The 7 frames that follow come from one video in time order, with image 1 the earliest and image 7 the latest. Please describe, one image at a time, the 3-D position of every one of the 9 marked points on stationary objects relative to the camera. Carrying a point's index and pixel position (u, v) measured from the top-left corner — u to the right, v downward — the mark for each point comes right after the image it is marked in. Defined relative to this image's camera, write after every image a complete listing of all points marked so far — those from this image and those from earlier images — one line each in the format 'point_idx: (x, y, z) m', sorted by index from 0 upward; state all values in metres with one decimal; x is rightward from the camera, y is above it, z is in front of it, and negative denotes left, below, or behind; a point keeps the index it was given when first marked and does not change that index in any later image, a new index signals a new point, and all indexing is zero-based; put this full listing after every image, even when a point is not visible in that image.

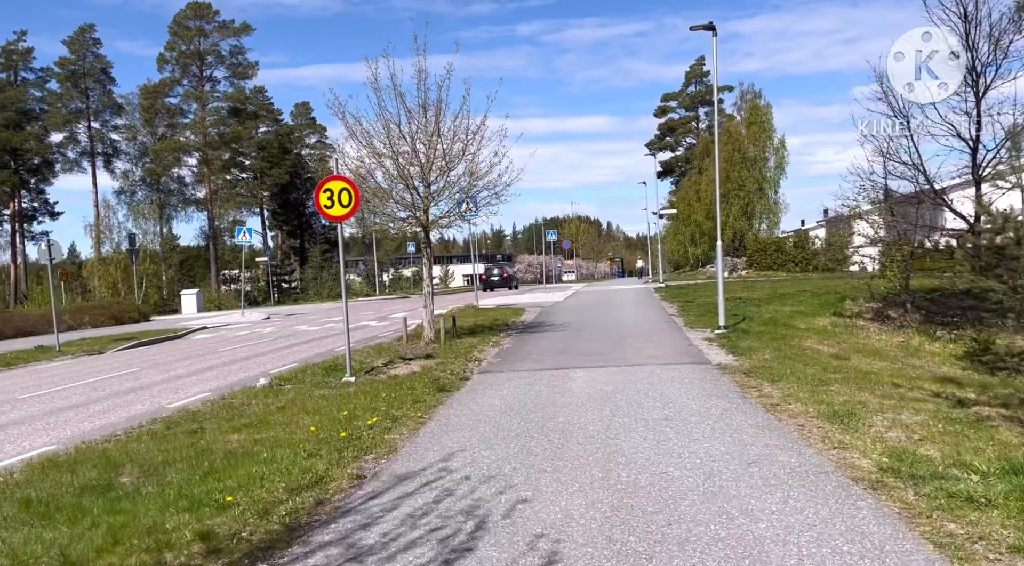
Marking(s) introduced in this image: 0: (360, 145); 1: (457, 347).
0: (-2.8, +2.5, +16.8) m
1: (-1.0, -1.1, +16.1) m
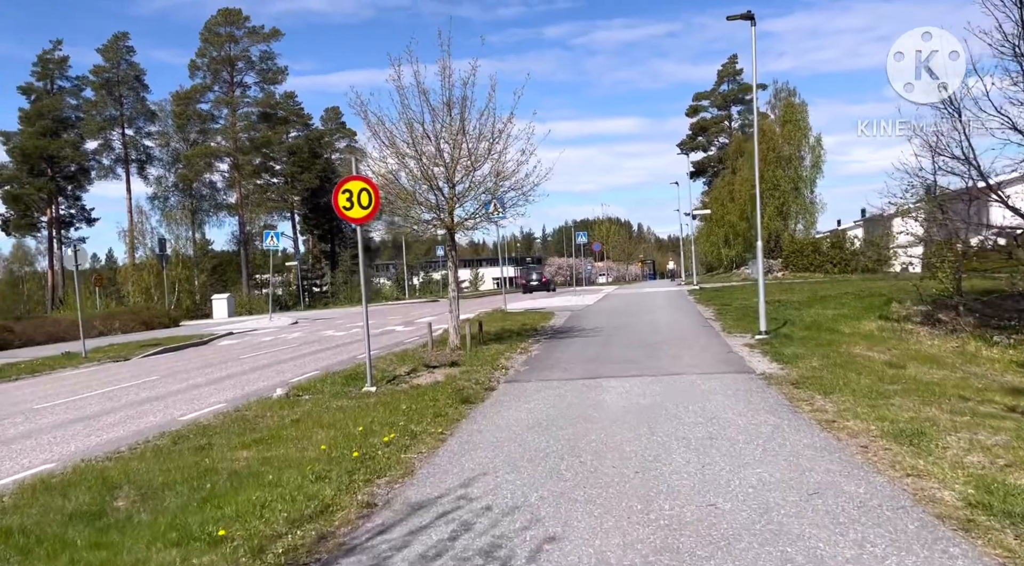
0: (-2.3, +2.4, +16.2) m
1: (-0.5, -1.2, +15.4) m
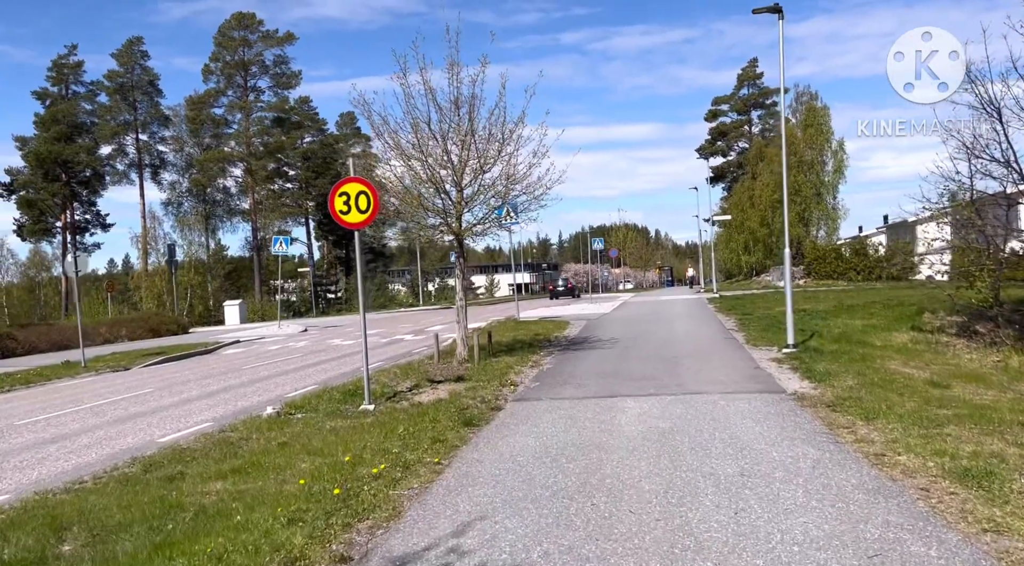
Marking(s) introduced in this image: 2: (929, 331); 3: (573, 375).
0: (-2.1, +2.3, +15.4) m
1: (-0.3, -1.3, +14.5) m
2: (+8.7, -1.0, +19.2) m
3: (+0.9, -1.3, +13.1) m
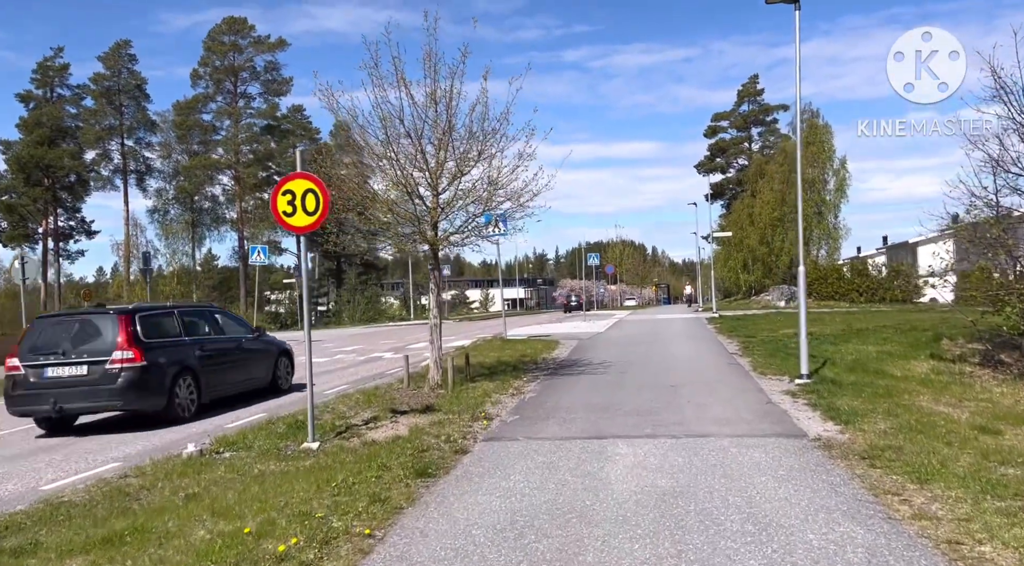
0: (-2.3, +2.1, +13.8) m
1: (-0.6, -1.6, +12.8) m
2: (+8.3, -1.4, +17.6) m
3: (+0.6, -1.5, +11.4) m
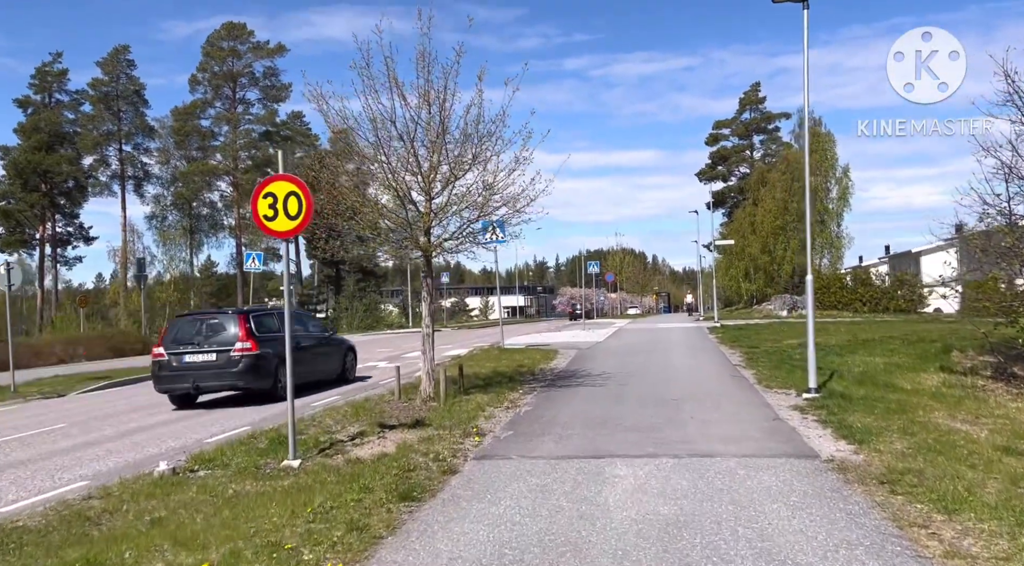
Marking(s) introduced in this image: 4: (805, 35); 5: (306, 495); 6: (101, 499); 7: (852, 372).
0: (-2.4, +1.9, +13.2) m
1: (-0.7, -1.7, +12.3) m
2: (+8.3, -1.6, +17.0) m
3: (+0.5, -1.7, +10.9) m
4: (+4.0, +3.4, +12.7) m
5: (-1.7, -1.7, +7.5) m
6: (-3.3, -1.7, +7.5) m
7: (+5.9, -1.5, +16.1) m
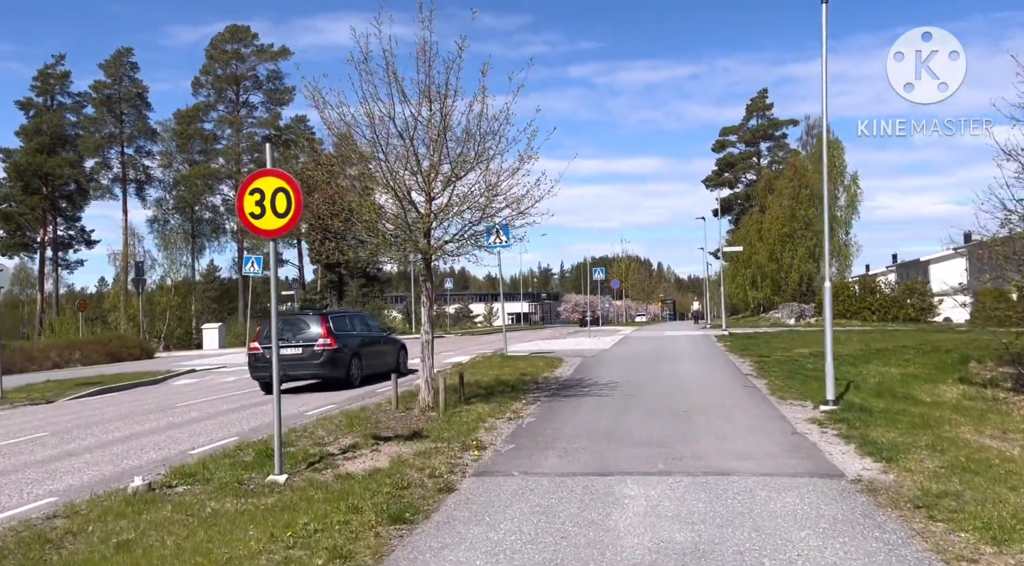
0: (-2.3, +1.9, +12.7) m
1: (-0.7, -1.7, +11.7) m
2: (+8.3, -1.8, +16.4) m
3: (+0.5, -1.7, +10.3) m
4: (+4.1, +3.3, +12.1) m
5: (-1.7, -1.7, +6.9) m
6: (-3.3, -1.7, +6.9) m
7: (+5.9, -1.7, +15.5) m
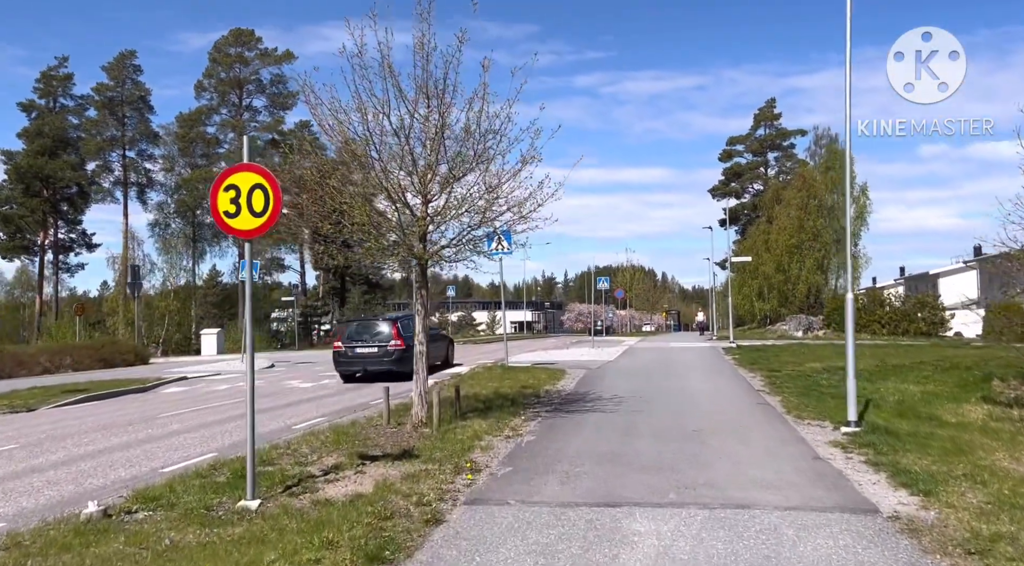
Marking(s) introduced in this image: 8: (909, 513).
0: (-2.3, +1.8, +12.0) m
1: (-0.7, -1.8, +10.9) m
2: (+8.3, -2.0, +15.6) m
3: (+0.5, -1.8, +9.5) m
4: (+4.1, +3.1, +11.4) m
5: (-1.7, -1.8, +6.1) m
6: (-3.3, -1.8, +6.1) m
7: (+5.9, -1.9, +14.7) m
8: (+2.8, -1.6, +6.6) m
